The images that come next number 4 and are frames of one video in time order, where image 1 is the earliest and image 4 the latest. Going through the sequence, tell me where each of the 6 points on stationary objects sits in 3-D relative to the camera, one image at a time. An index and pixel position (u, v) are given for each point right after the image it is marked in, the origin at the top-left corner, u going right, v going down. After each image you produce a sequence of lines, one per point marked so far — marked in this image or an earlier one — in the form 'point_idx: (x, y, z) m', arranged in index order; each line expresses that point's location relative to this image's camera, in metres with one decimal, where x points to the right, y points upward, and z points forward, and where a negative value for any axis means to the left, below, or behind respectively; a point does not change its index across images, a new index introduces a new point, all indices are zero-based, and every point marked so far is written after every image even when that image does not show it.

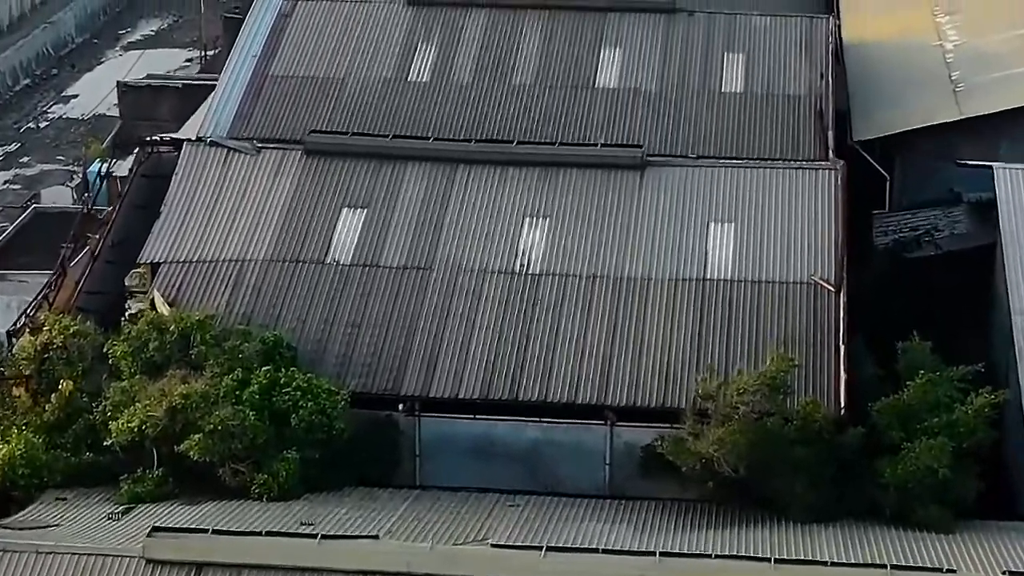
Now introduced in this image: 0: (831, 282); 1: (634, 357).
0: (+2.8, +0.1, +19.9) m
1: (+1.0, -0.6, +19.1) m
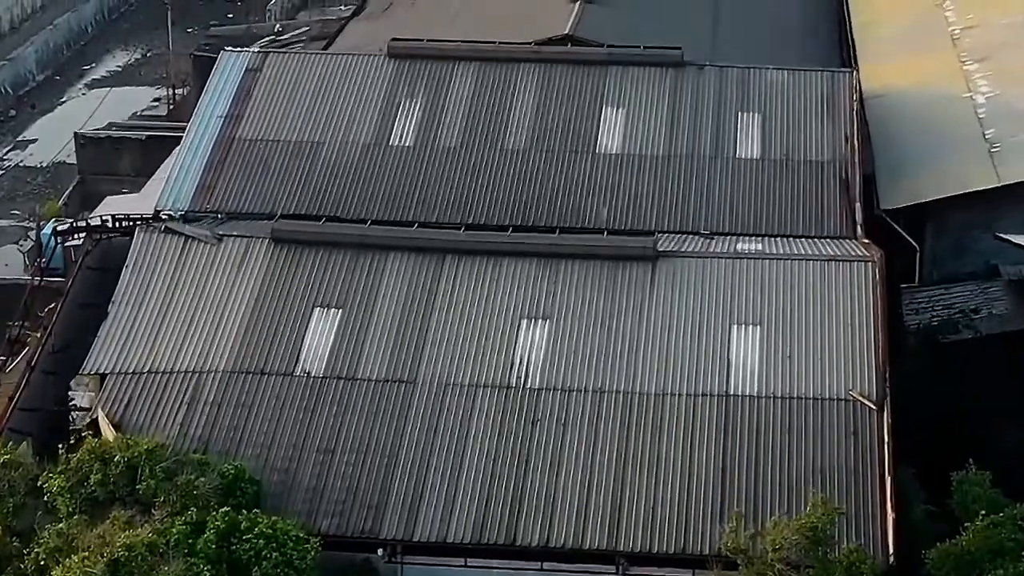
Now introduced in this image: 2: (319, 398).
0: (+2.8, -0.9, +17.4) m
1: (+1.0, -1.5, +16.6) m
2: (-1.5, -0.9, +17.7) m
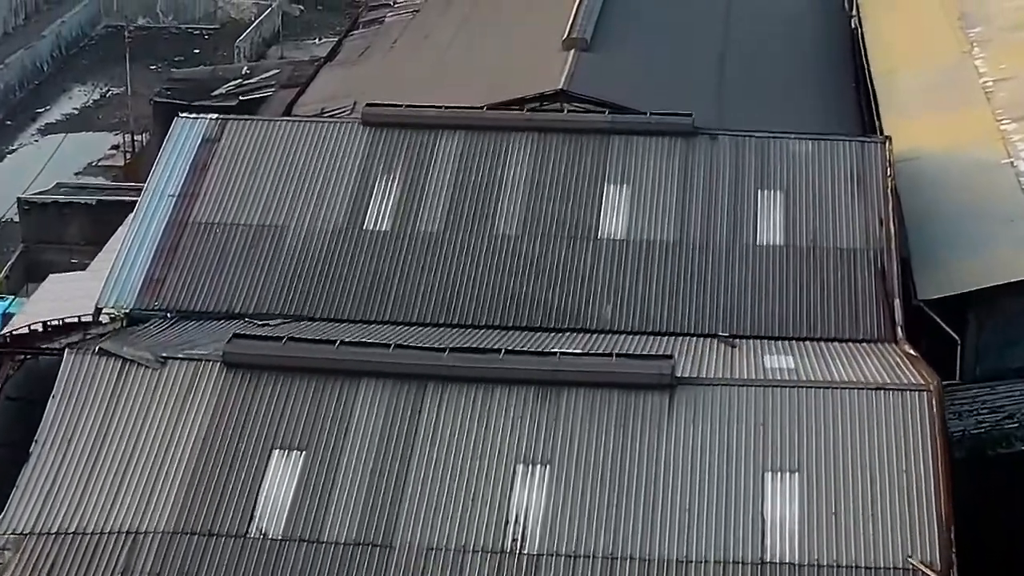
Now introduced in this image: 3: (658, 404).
0: (+2.8, -1.8, +14.6) m
1: (+1.0, -2.5, +13.7) m
2: (-1.6, -1.9, +14.9) m
3: (+1.1, -0.9, +16.4) m
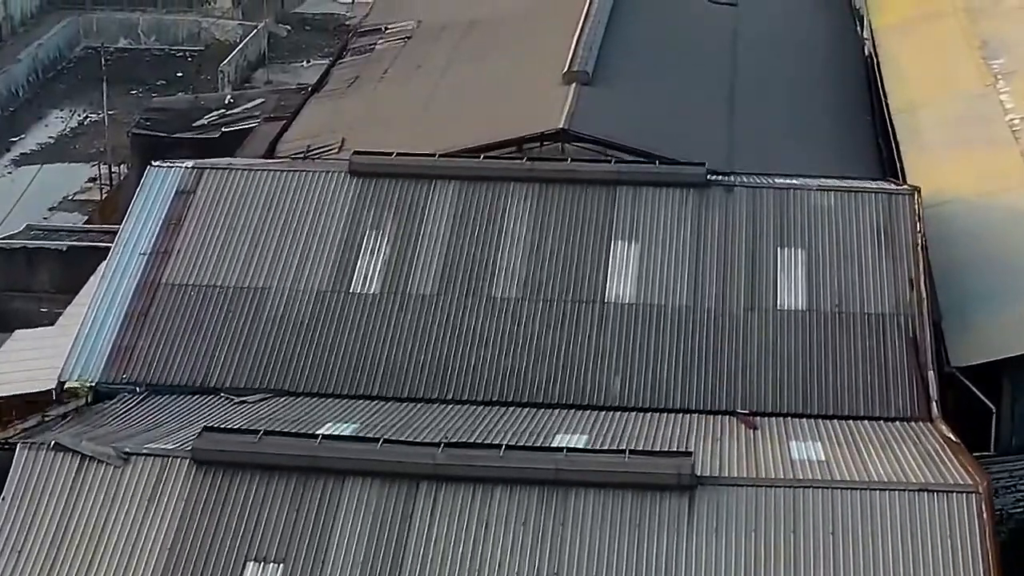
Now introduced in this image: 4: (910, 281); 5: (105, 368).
0: (+2.8, -2.4, +12.9) m
1: (+1.0, -3.1, +12.1) m
2: (-1.5, -2.5, +13.2) m
3: (+1.1, -1.5, +14.7) m
4: (+3.5, +0.1, +19.7) m
5: (-3.4, -0.7, +18.8) m
